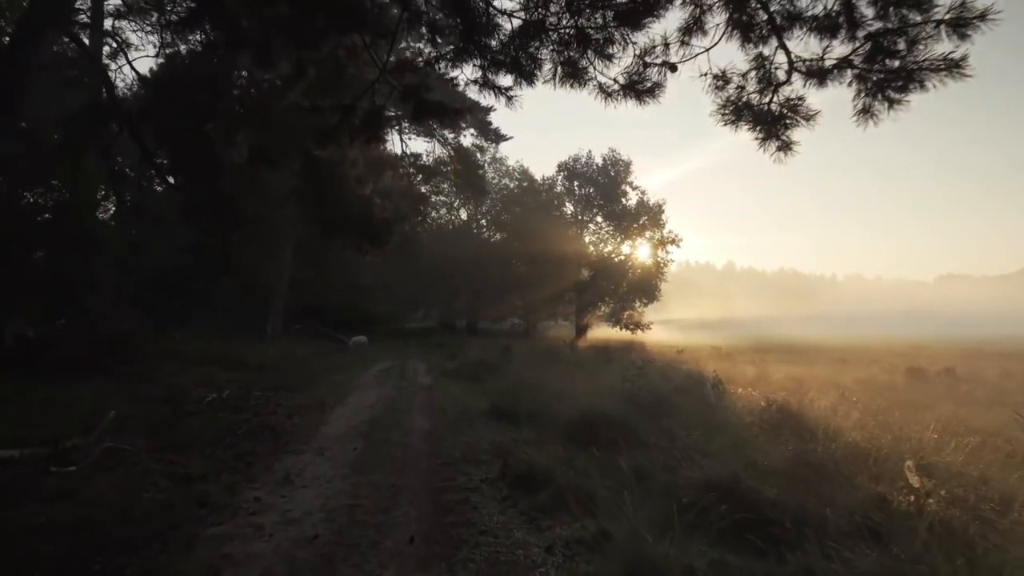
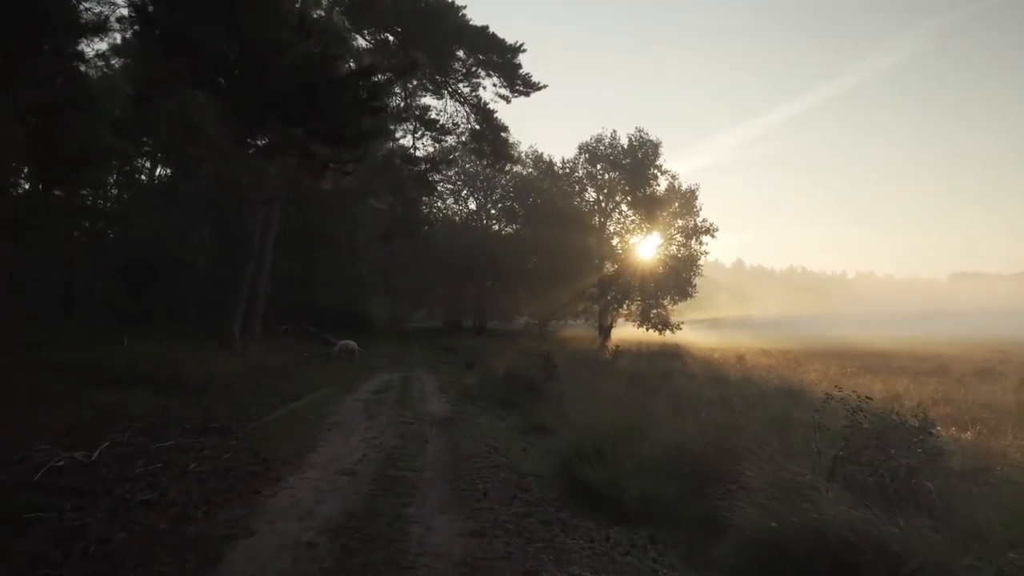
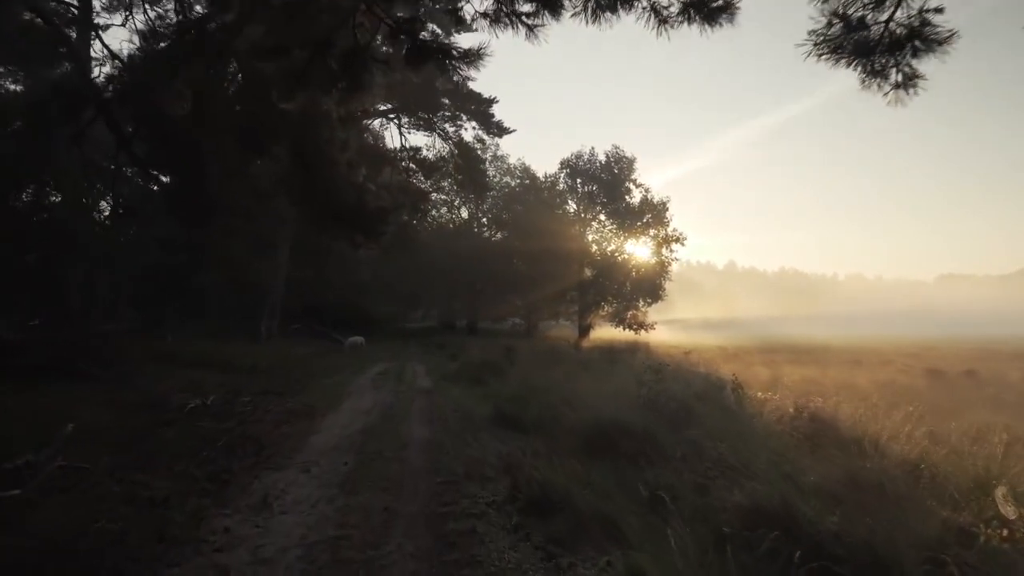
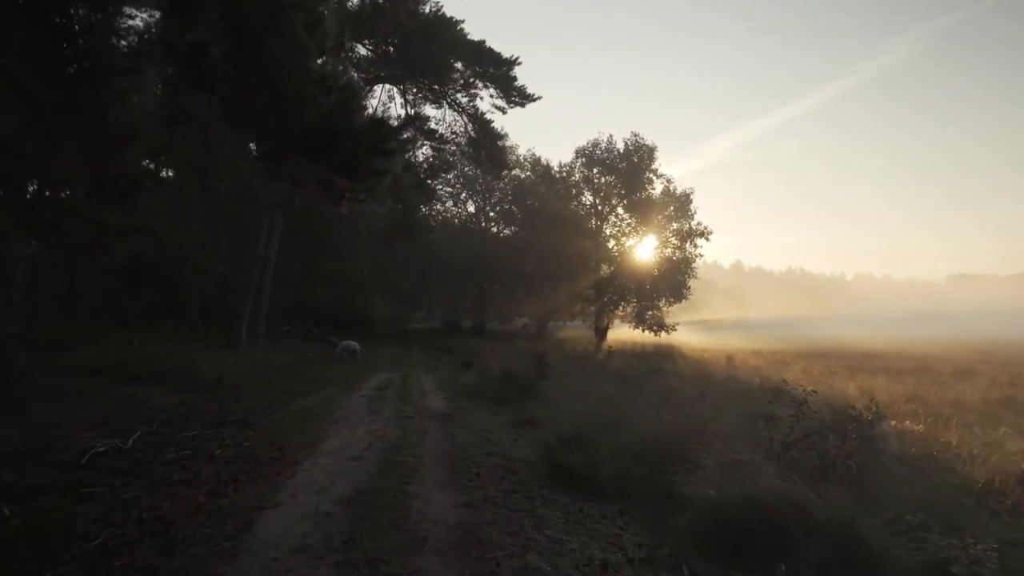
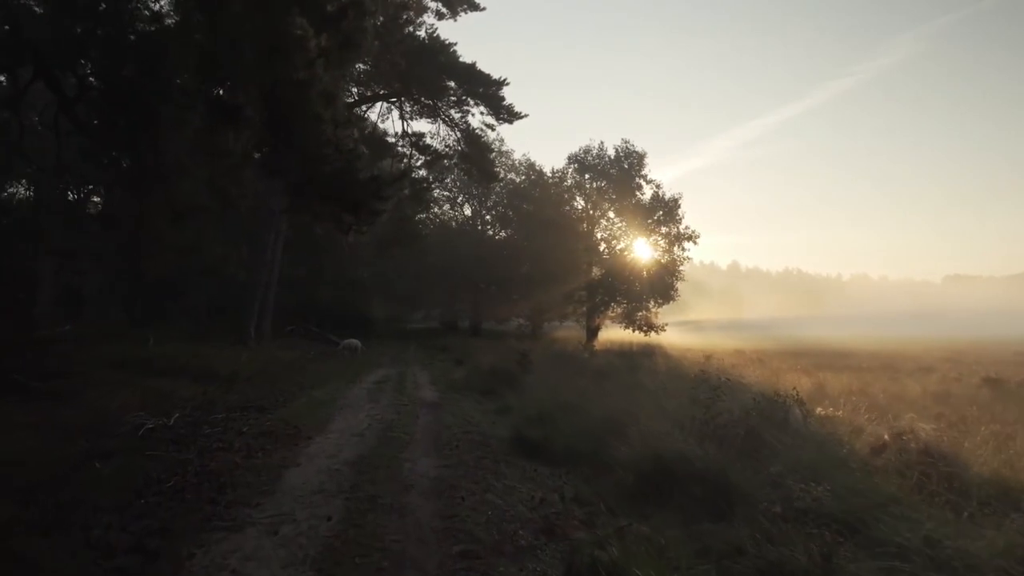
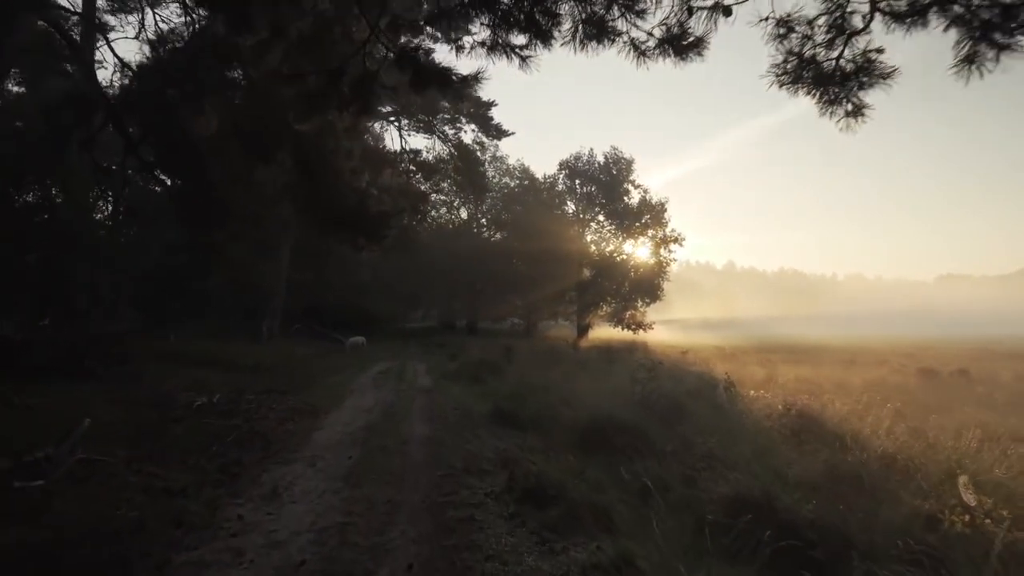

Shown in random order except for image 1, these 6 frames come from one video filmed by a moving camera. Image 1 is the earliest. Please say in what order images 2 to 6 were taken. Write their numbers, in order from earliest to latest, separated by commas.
6, 3, 5, 4, 2
